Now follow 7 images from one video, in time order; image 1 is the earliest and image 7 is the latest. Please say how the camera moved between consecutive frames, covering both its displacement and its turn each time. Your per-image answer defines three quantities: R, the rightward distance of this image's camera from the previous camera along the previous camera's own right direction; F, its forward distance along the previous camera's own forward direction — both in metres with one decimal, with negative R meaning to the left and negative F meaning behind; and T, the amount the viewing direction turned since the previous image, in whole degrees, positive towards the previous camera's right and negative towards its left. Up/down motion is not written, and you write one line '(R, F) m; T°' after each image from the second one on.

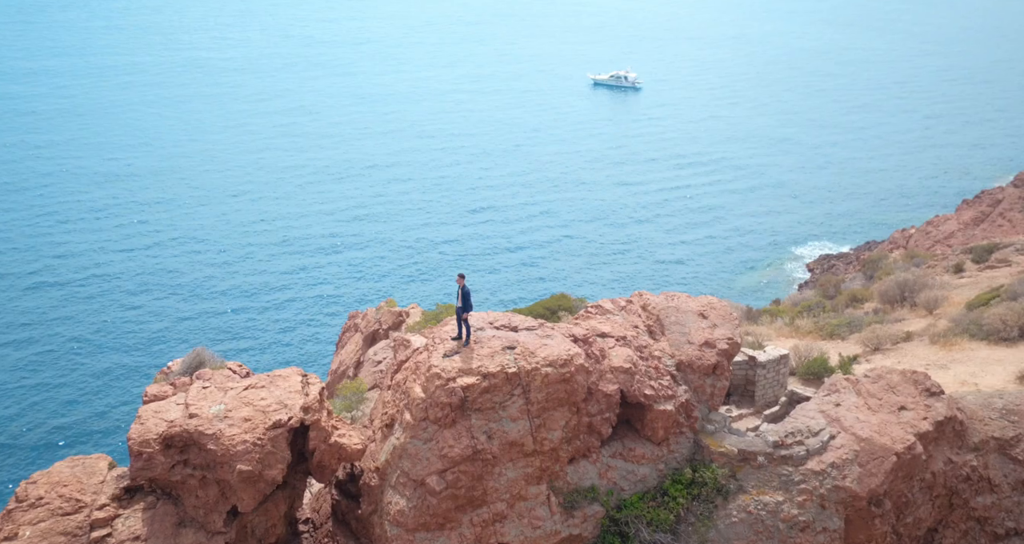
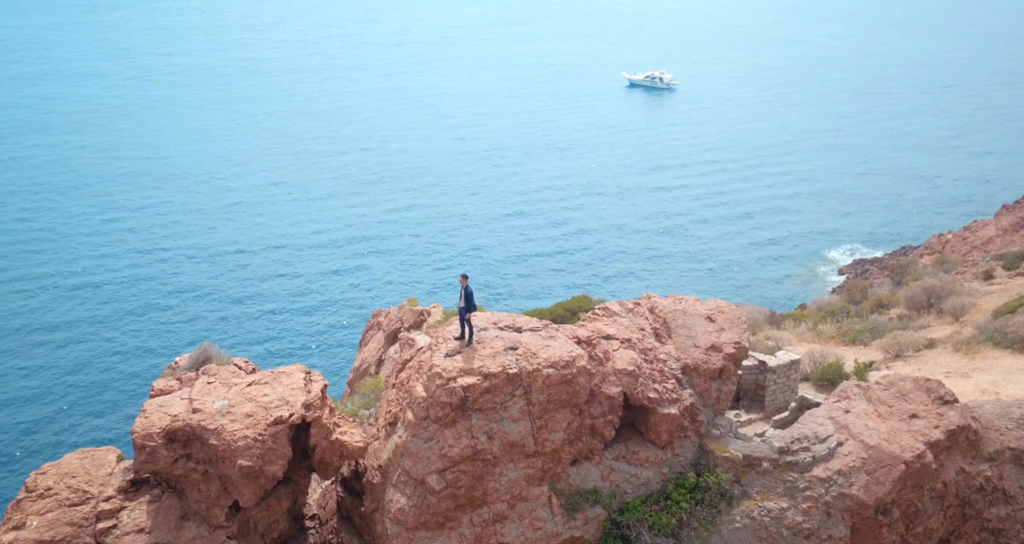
(+0.4, 0.0) m; -2°
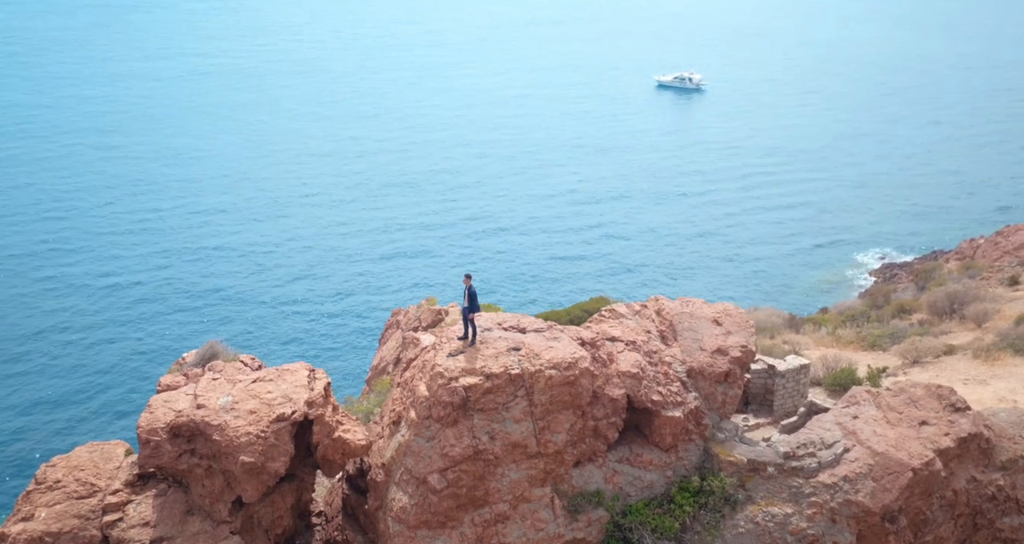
(+0.3, 0.0) m; -1°
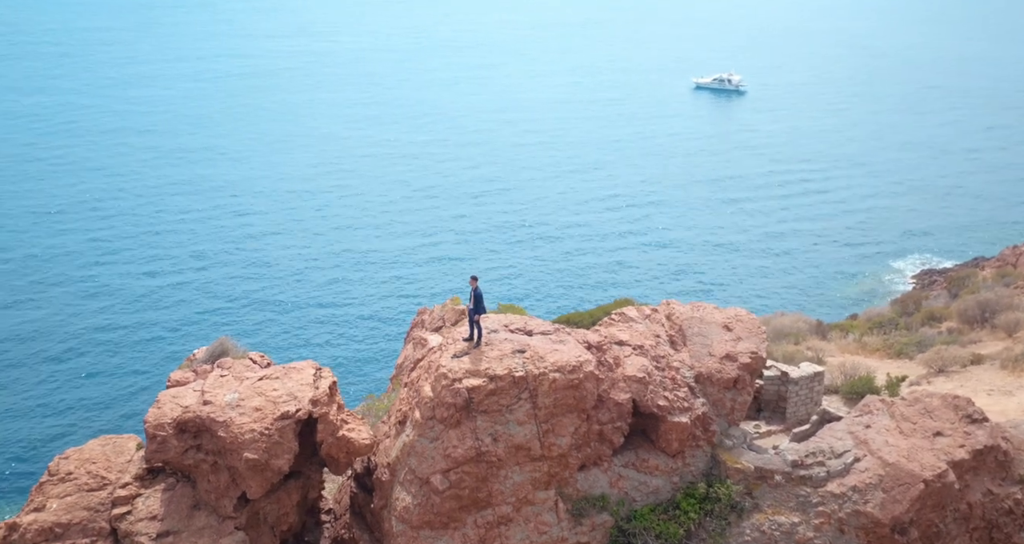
(+0.4, 0.0) m; -2°
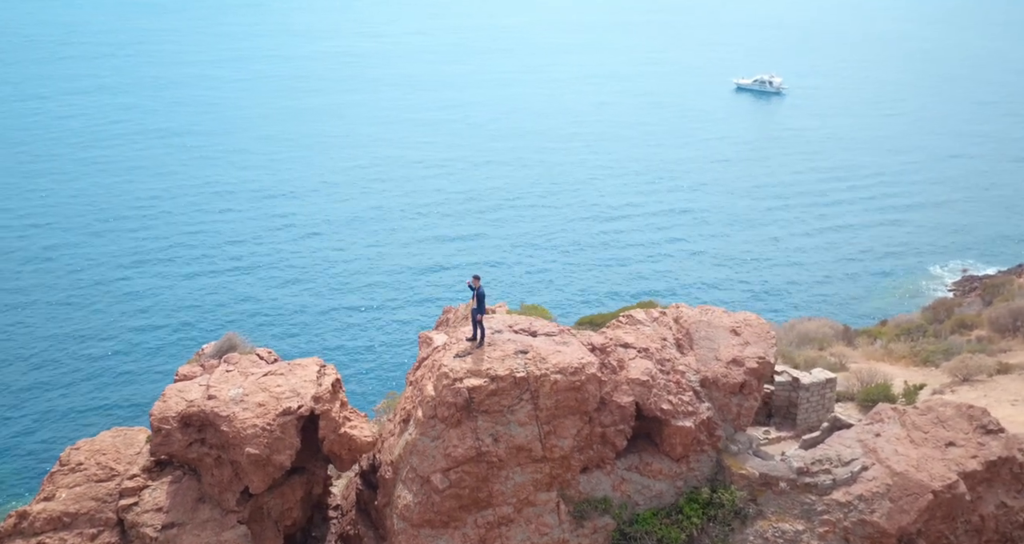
(+0.4, 0.0) m; -2°
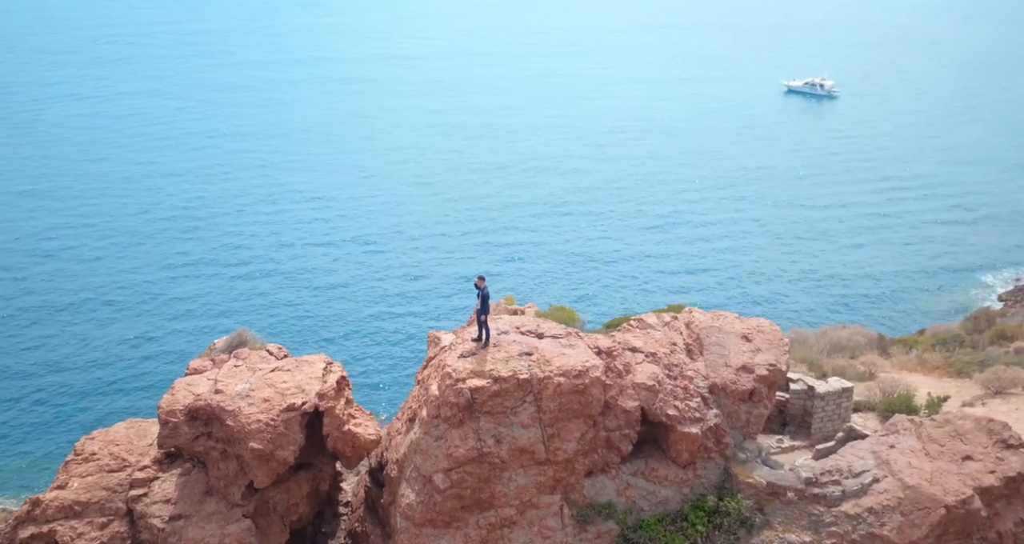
(+0.5, 0.0) m; -2°
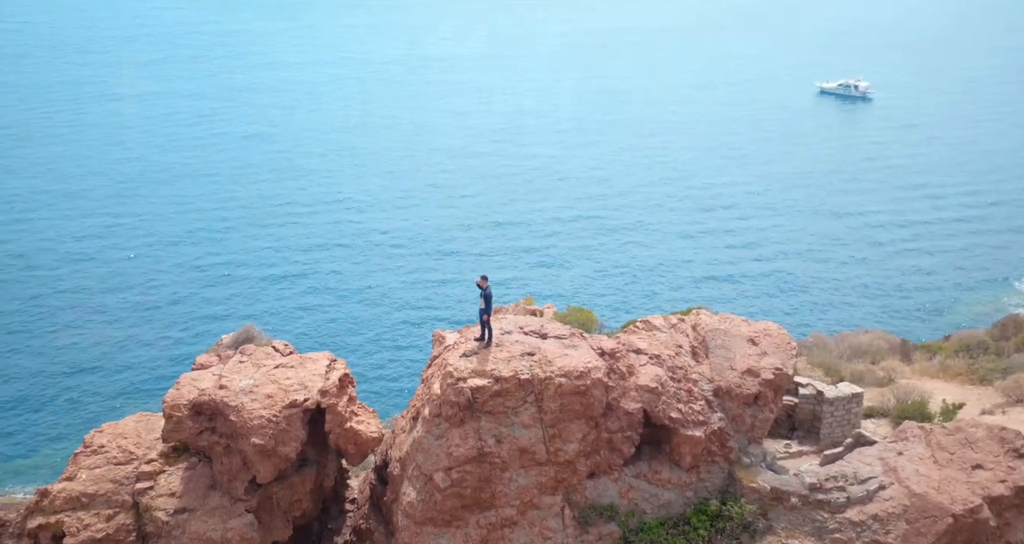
(+0.3, 0.0) m; -2°
